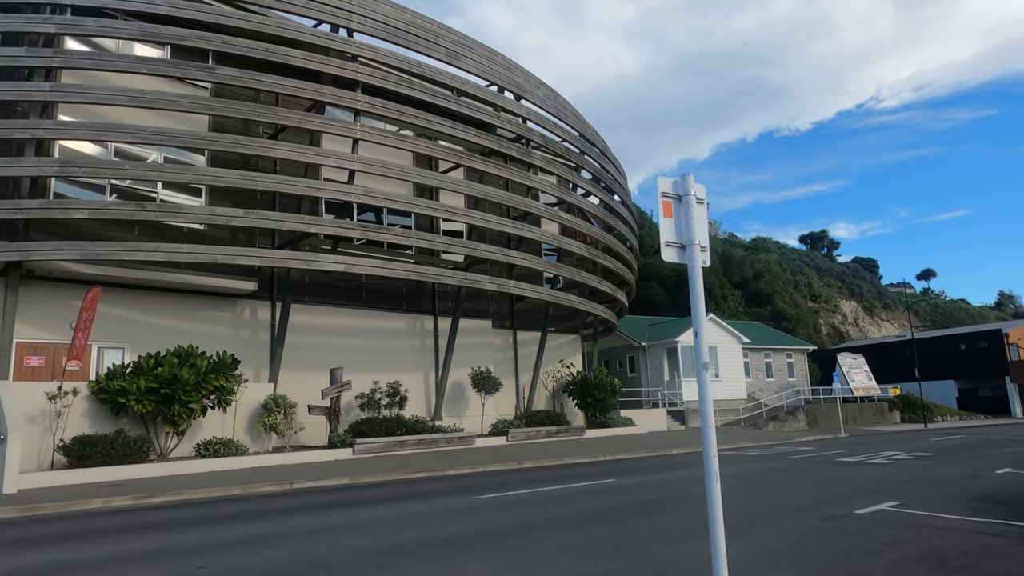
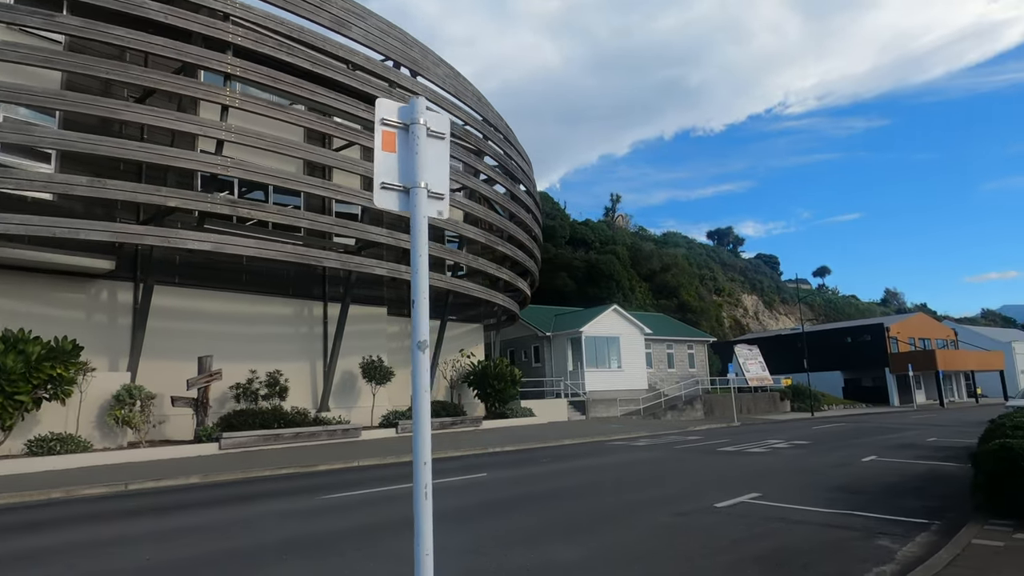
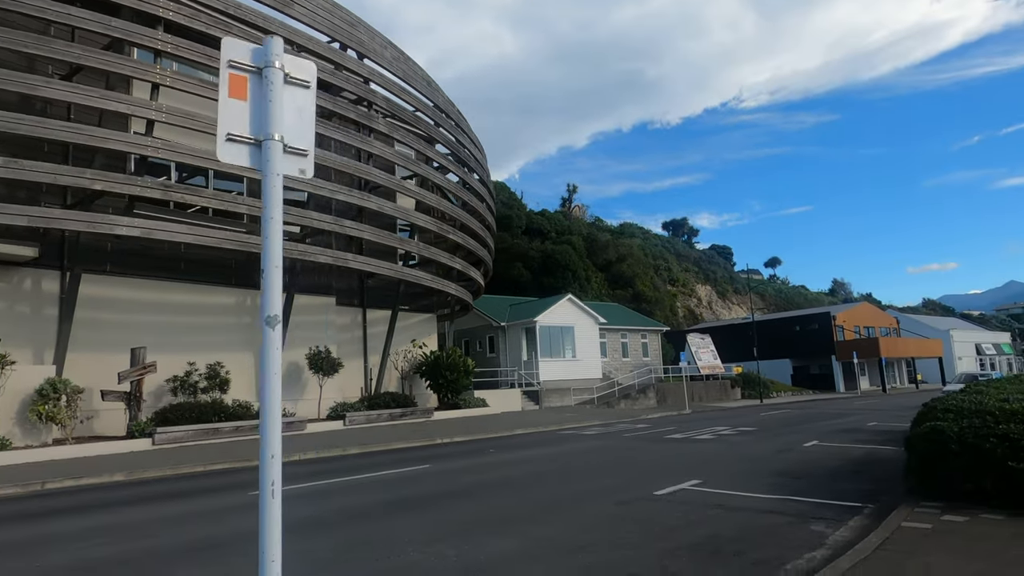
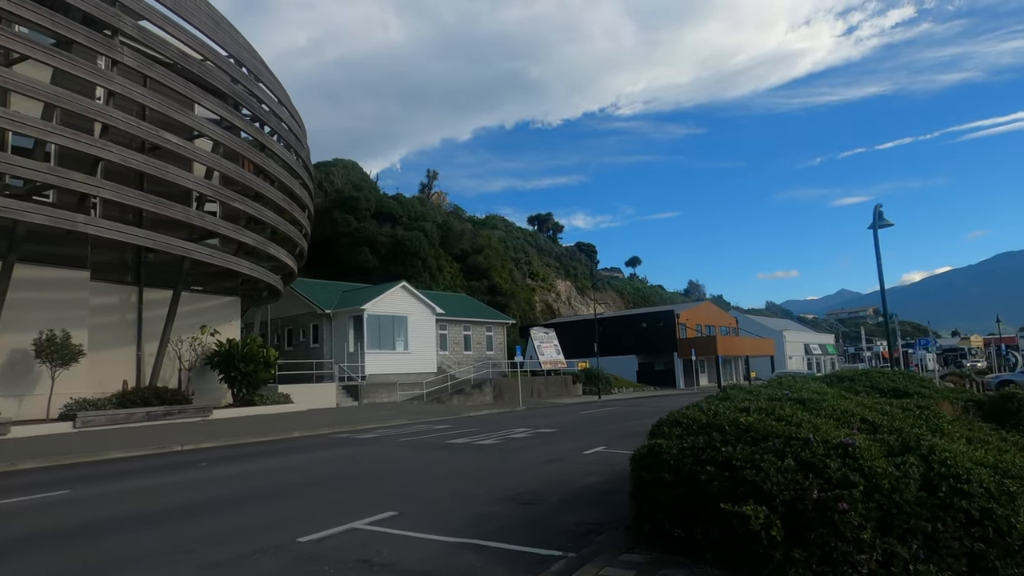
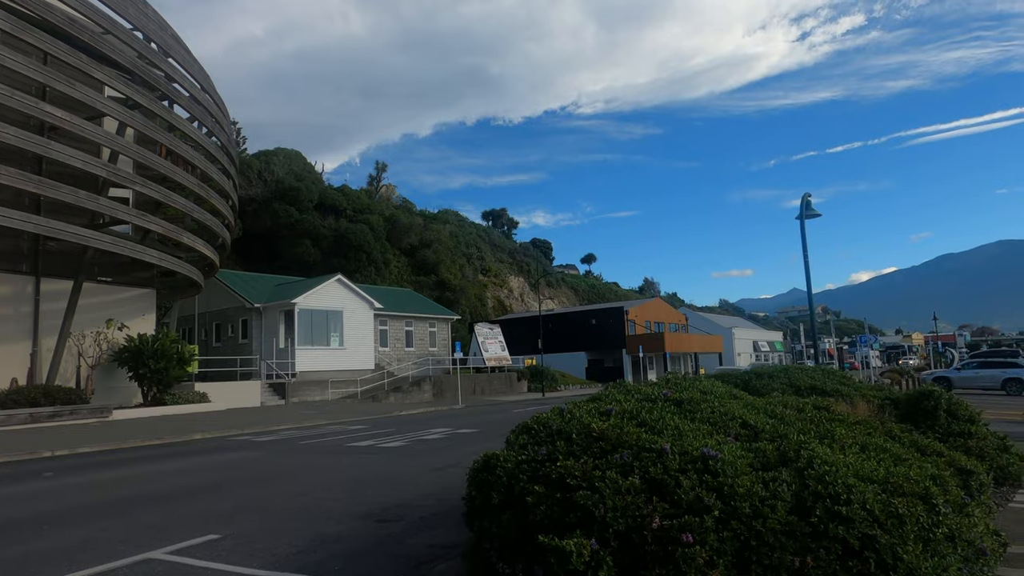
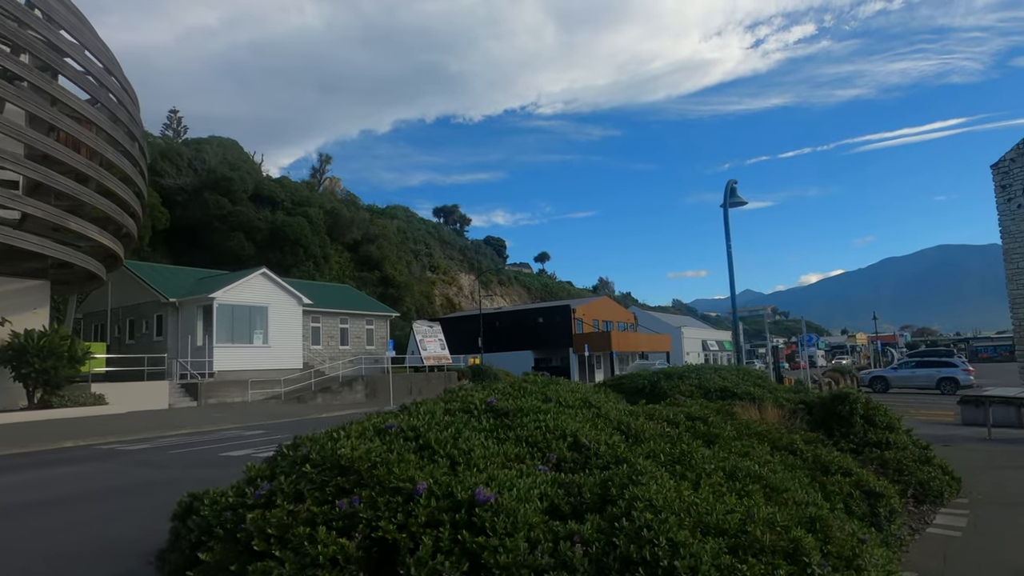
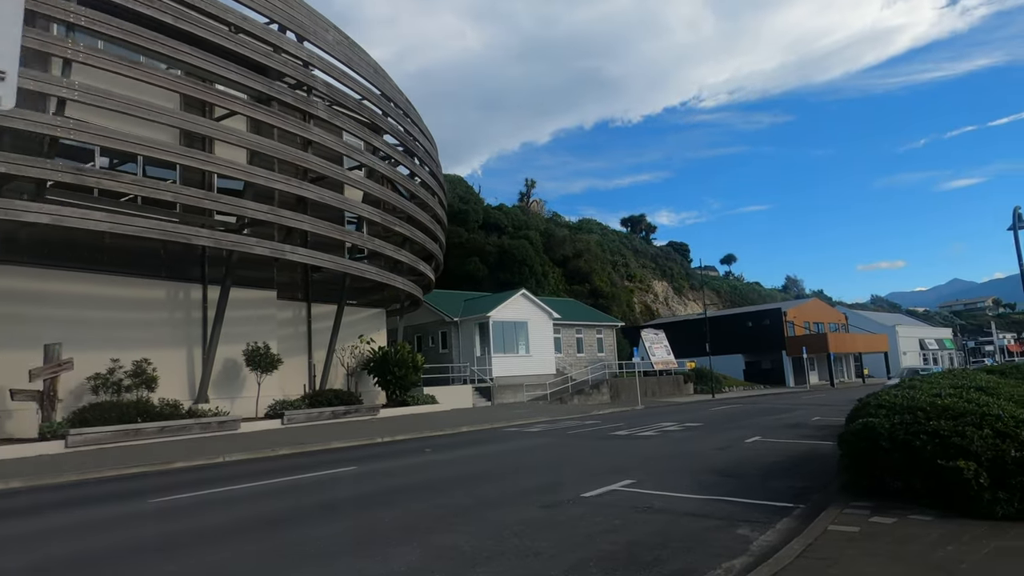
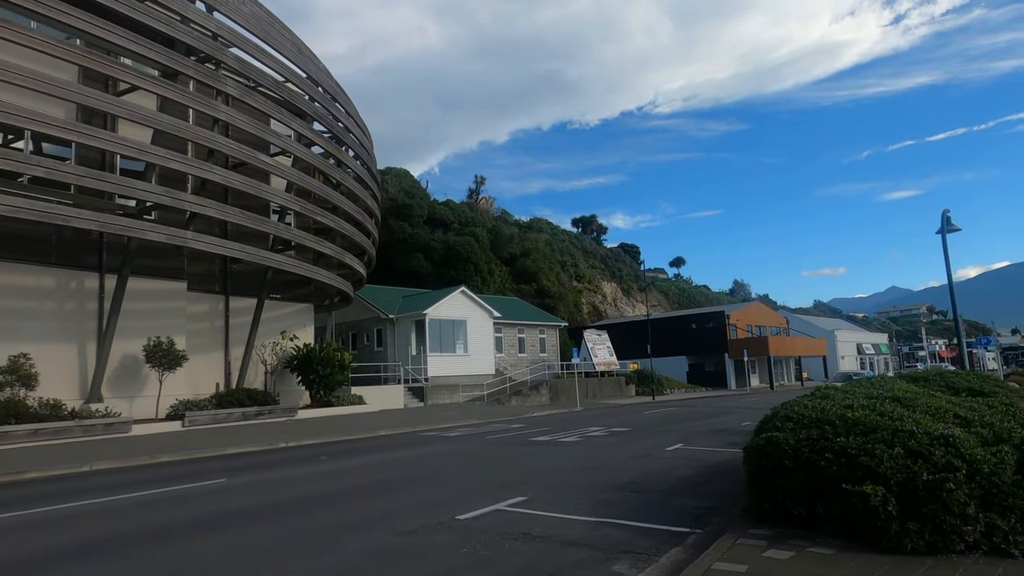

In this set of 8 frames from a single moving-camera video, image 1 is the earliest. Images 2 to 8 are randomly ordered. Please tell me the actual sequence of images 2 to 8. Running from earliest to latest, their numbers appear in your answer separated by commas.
2, 3, 7, 8, 4, 5, 6
